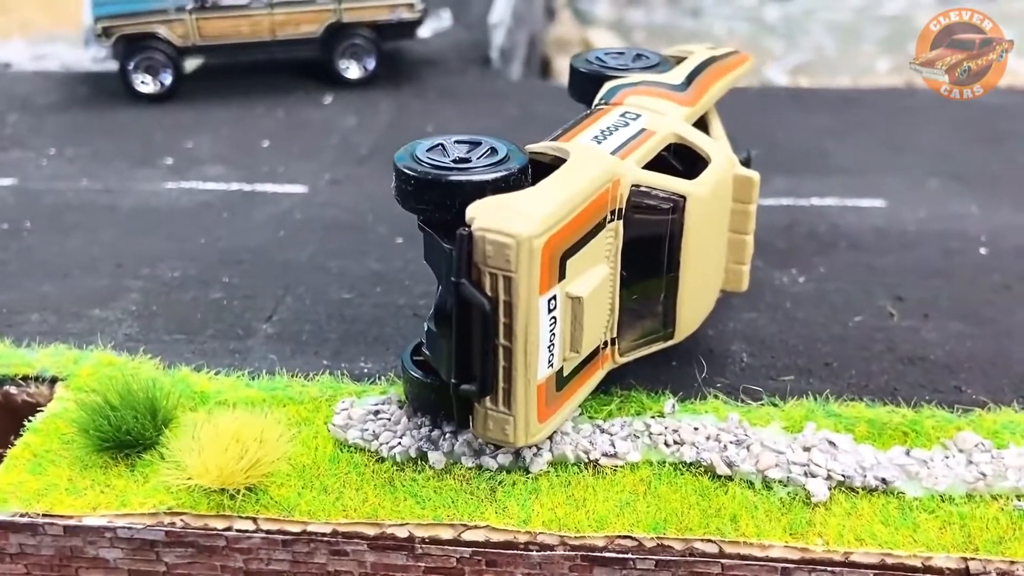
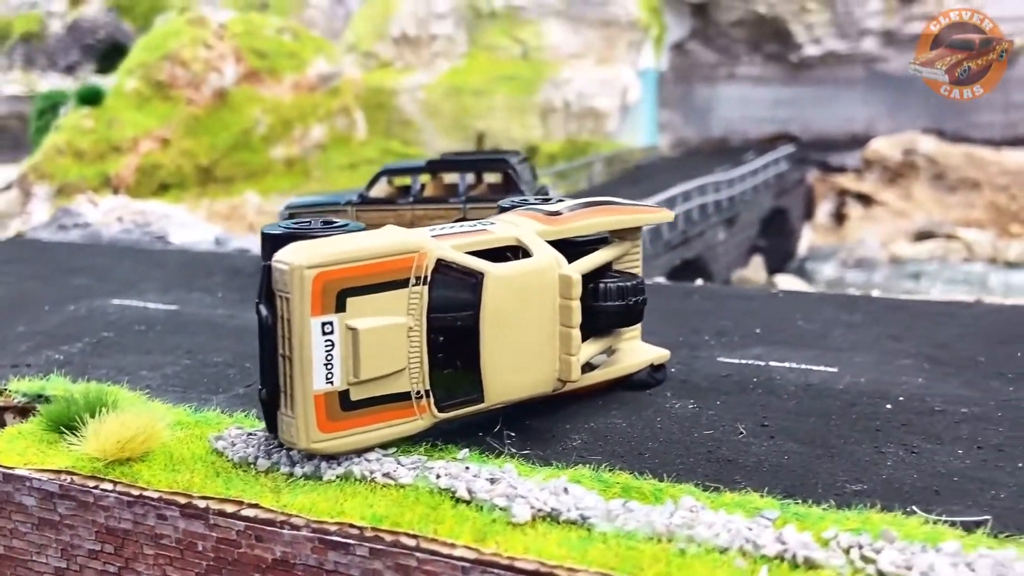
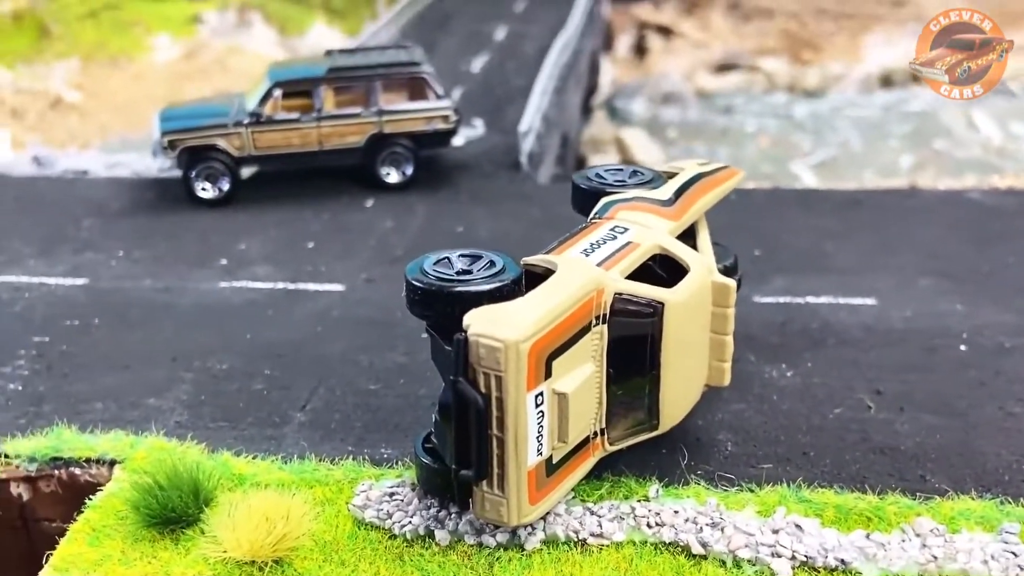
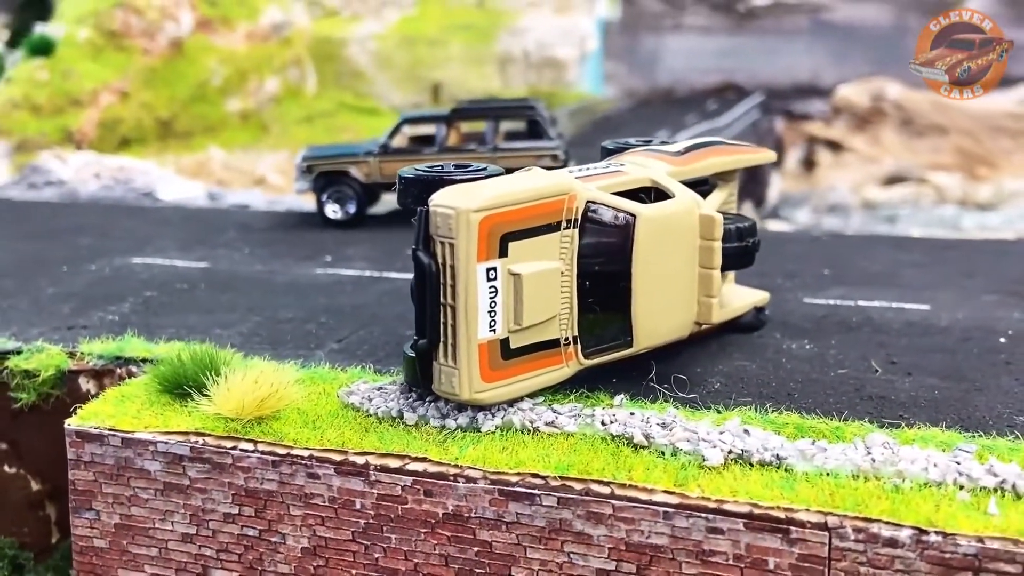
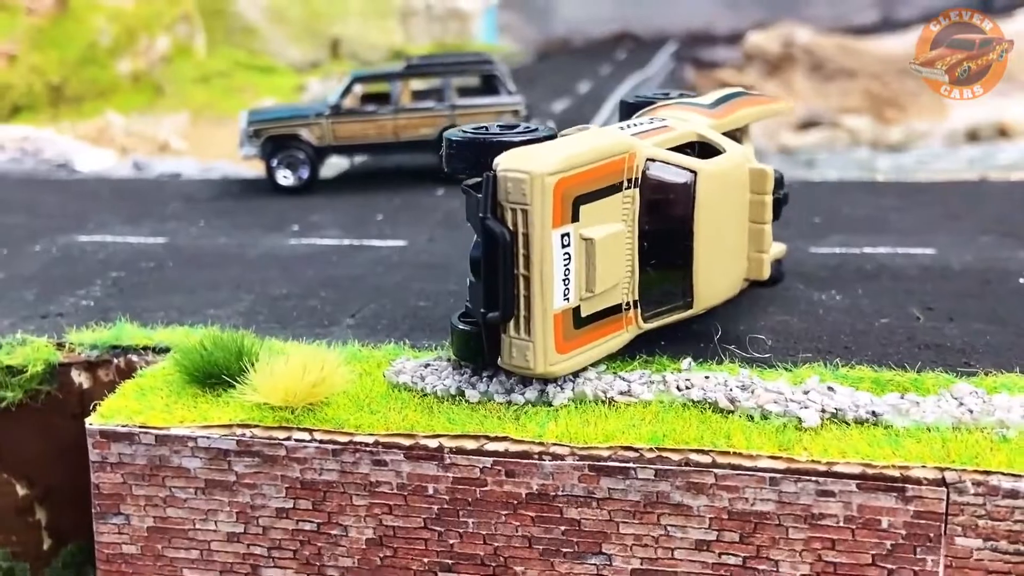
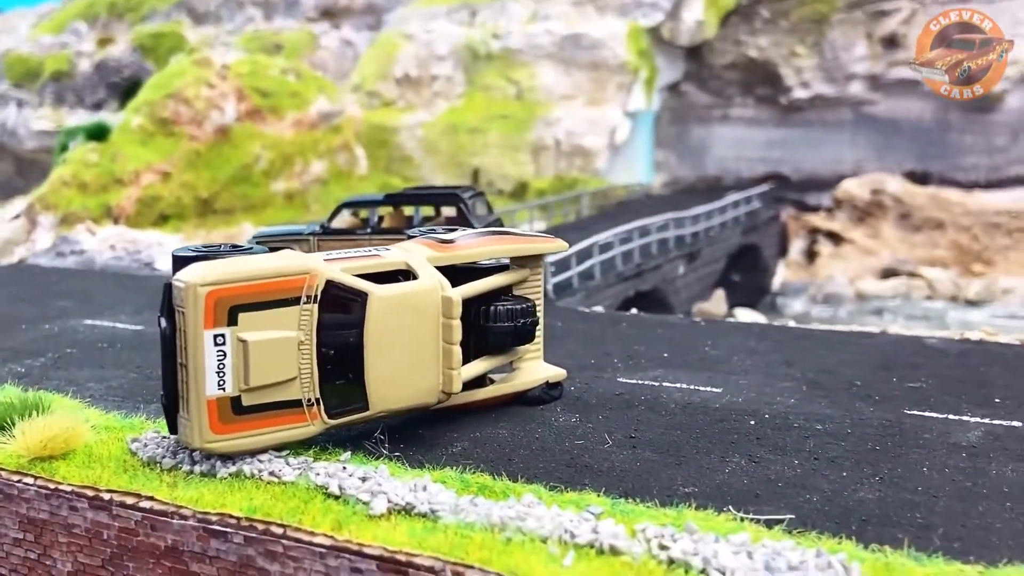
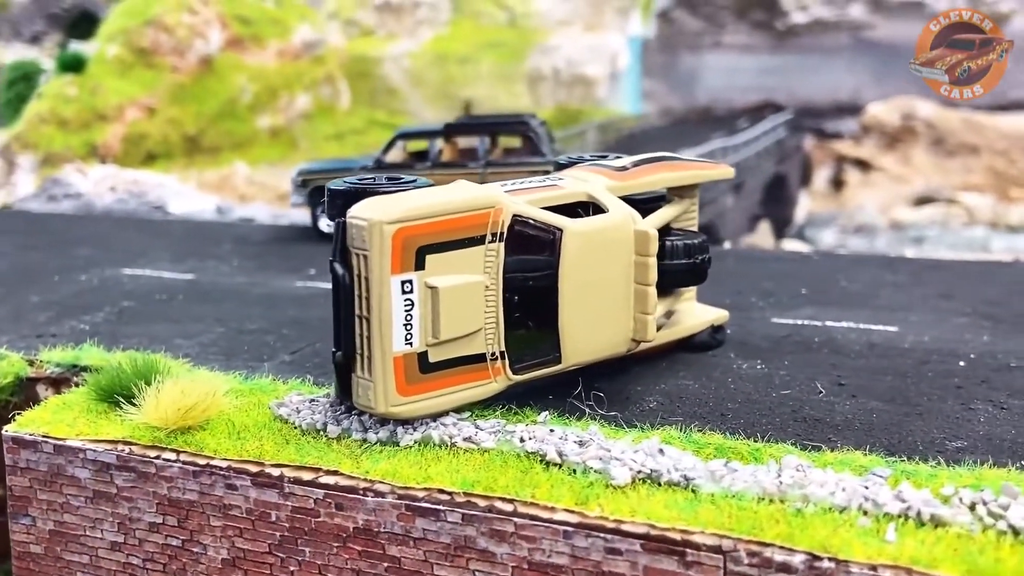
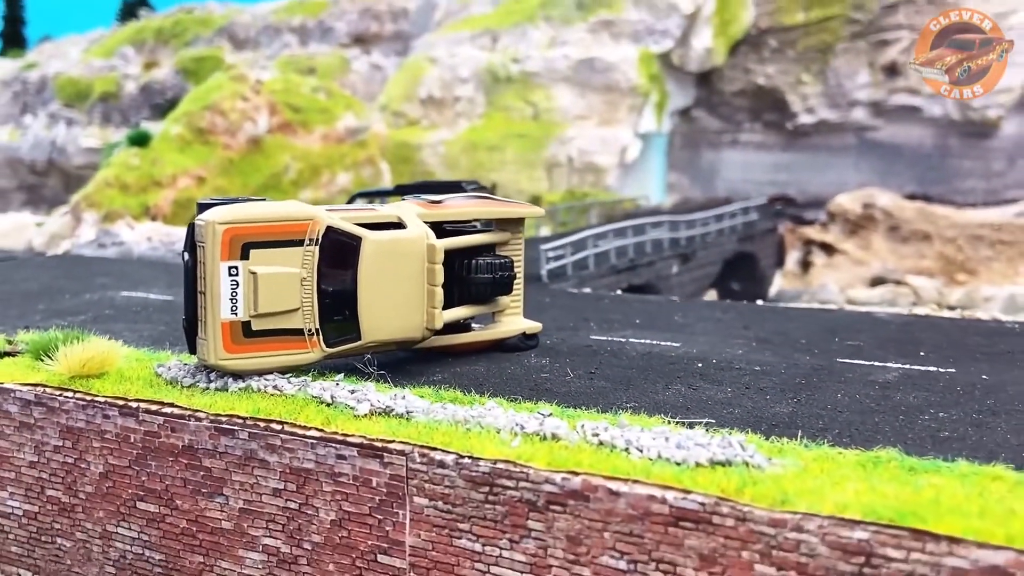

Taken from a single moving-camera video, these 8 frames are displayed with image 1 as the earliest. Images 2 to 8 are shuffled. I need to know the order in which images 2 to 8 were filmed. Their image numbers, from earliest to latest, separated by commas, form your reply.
3, 5, 4, 7, 2, 6, 8
